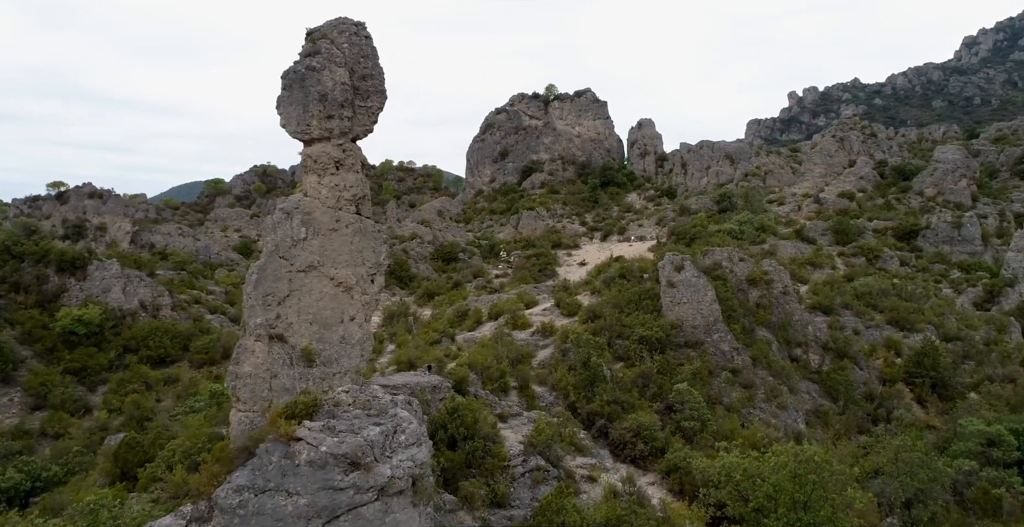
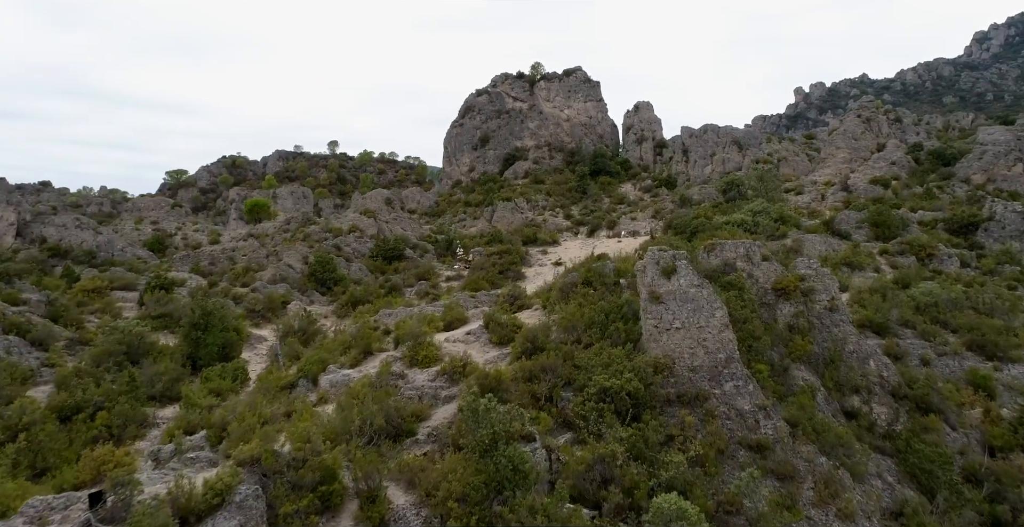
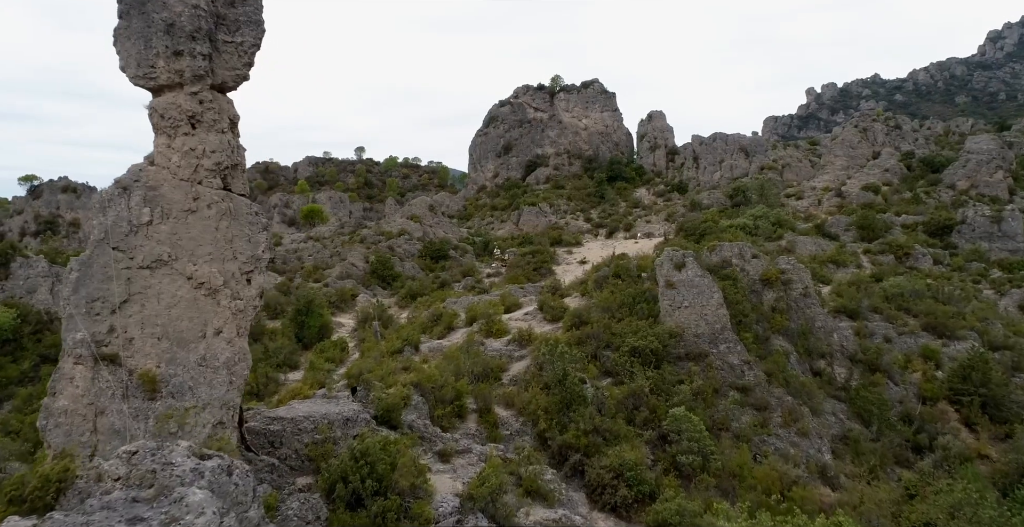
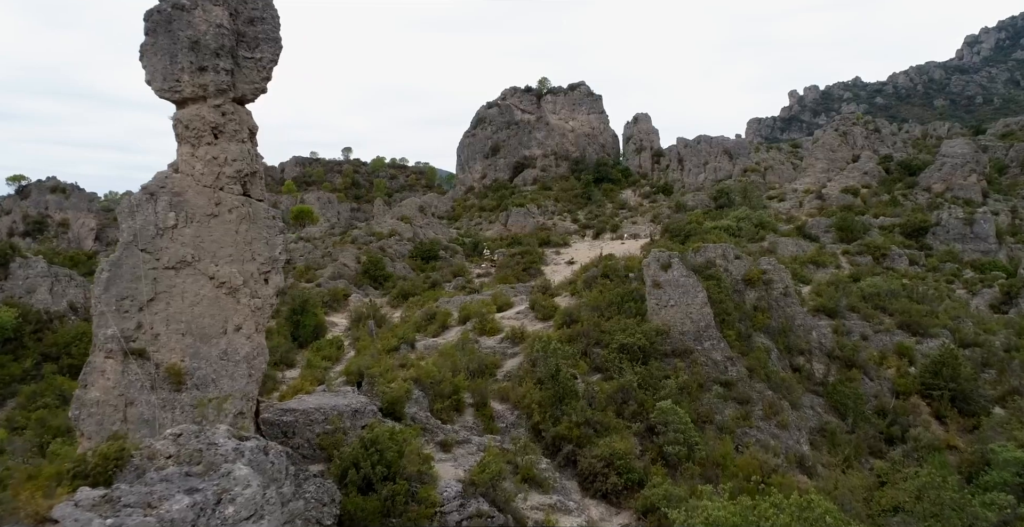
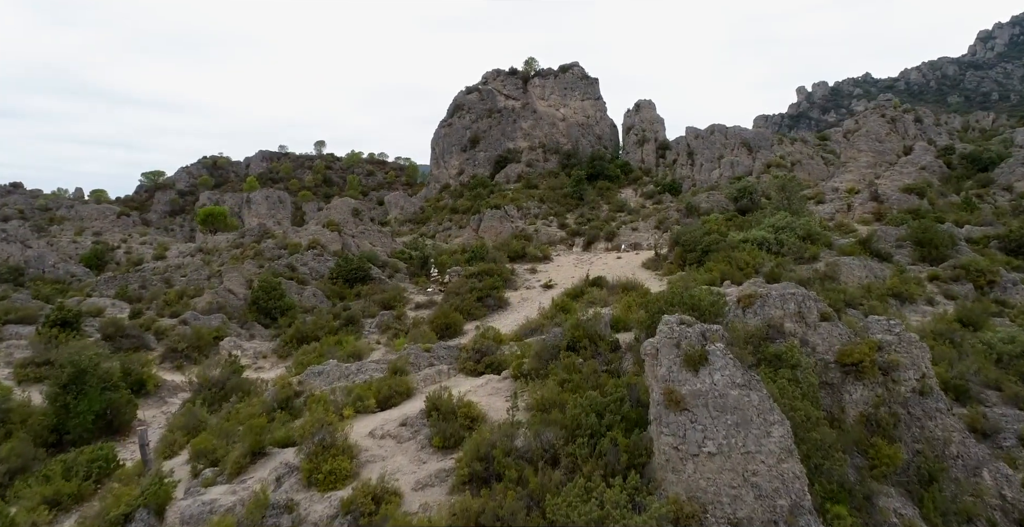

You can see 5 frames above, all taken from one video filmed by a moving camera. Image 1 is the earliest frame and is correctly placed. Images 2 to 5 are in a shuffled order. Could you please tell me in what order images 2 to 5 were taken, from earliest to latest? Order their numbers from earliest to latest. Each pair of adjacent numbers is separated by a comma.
4, 3, 2, 5
